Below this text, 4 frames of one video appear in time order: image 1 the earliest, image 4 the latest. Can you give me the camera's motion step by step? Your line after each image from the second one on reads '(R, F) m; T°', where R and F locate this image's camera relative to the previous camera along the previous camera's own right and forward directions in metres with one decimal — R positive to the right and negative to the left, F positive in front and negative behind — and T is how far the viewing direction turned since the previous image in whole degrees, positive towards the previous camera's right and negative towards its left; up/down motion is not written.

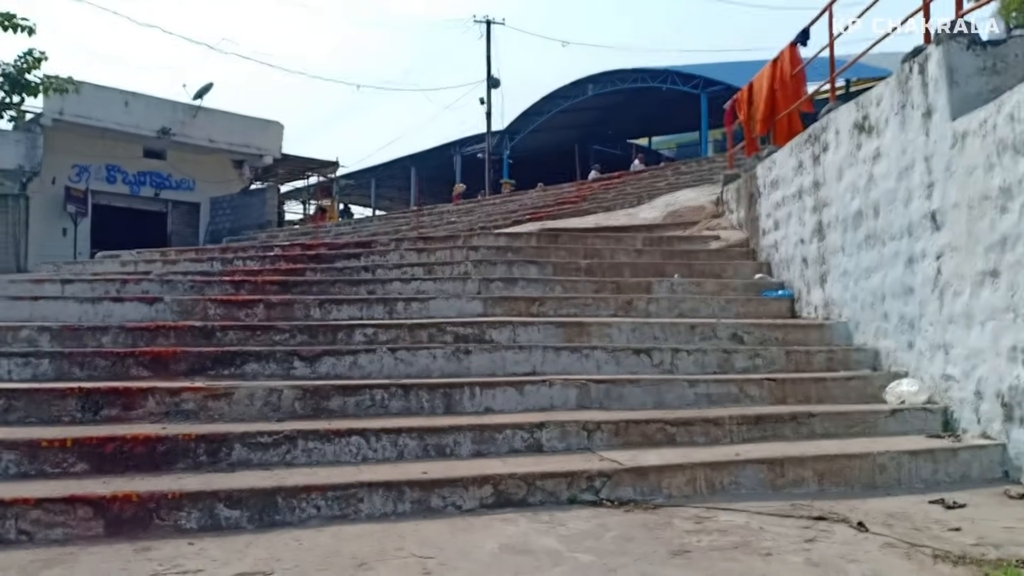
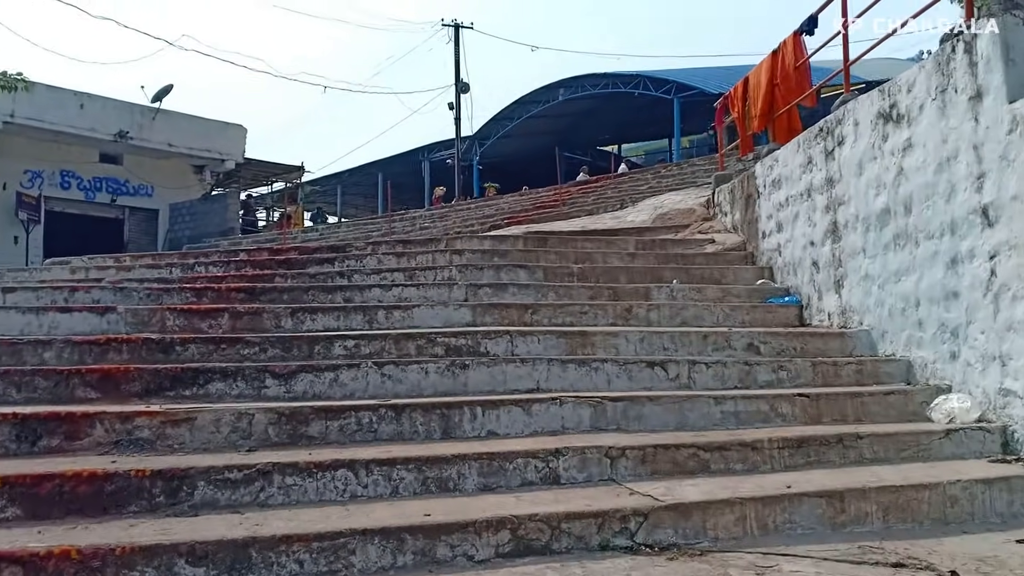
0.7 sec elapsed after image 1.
(-0.2, +0.5) m; +2°
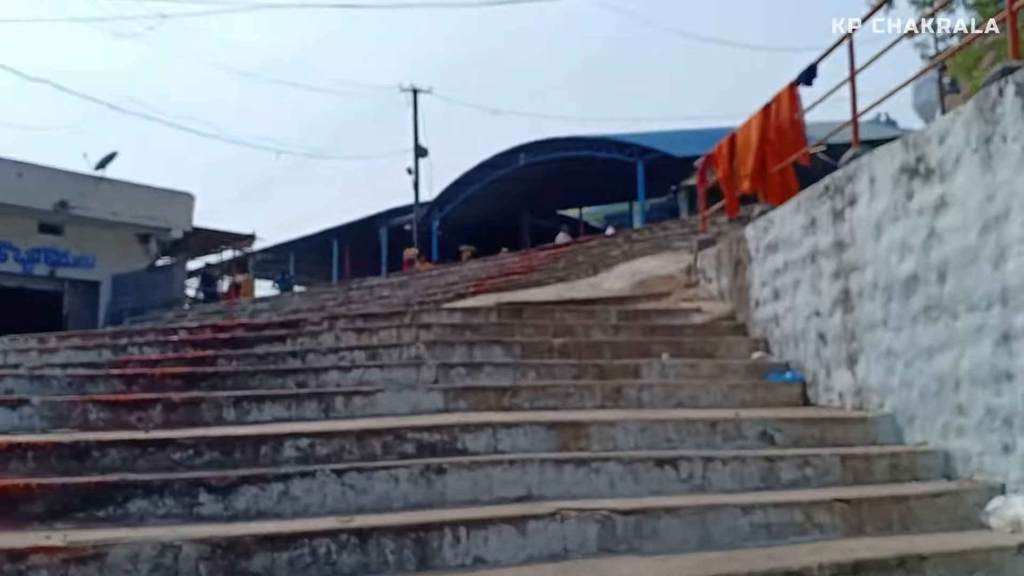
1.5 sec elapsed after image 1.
(-0.1, +0.6) m; +3°
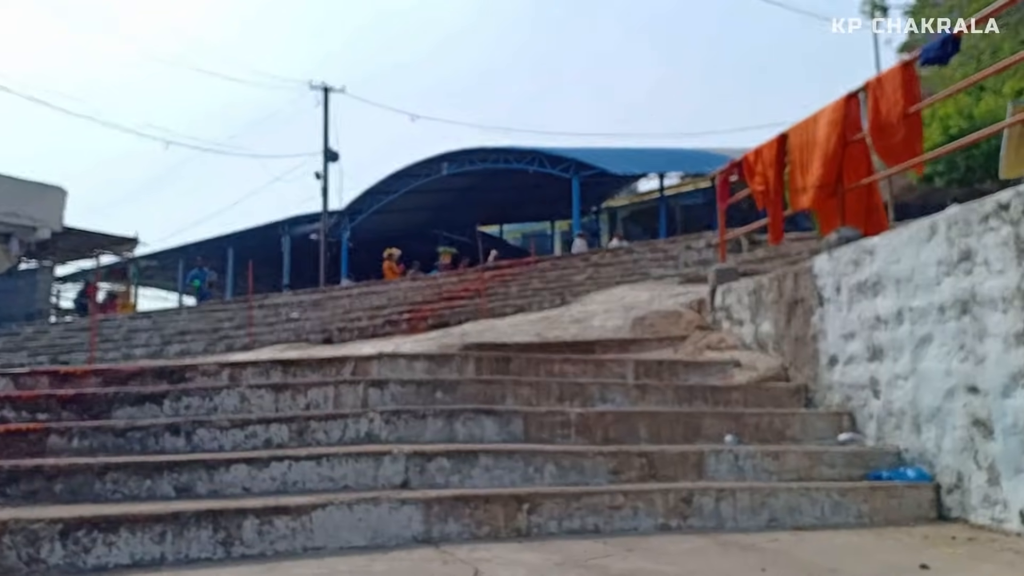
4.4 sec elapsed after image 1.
(-0.4, +2.0) m; +6°
